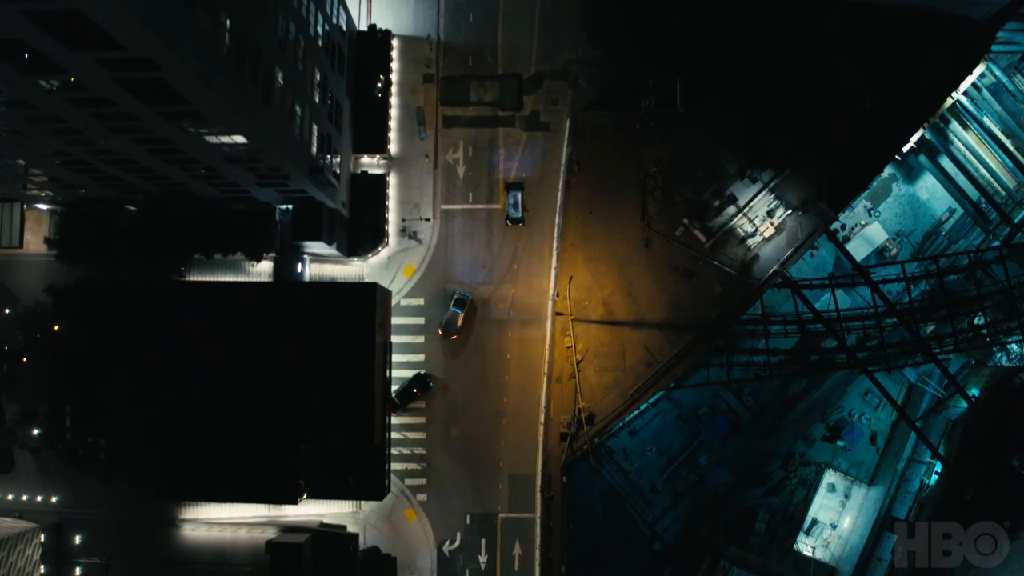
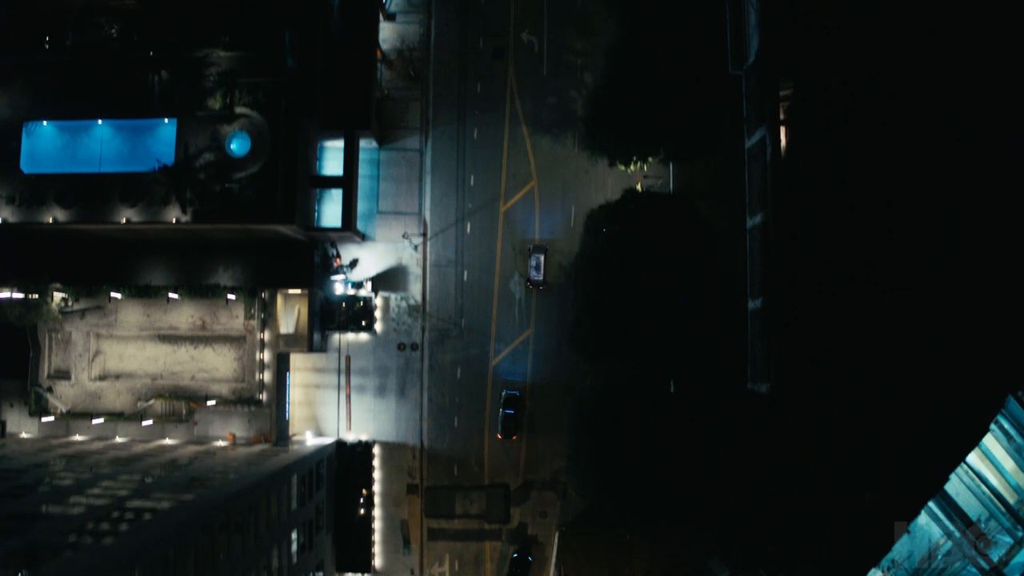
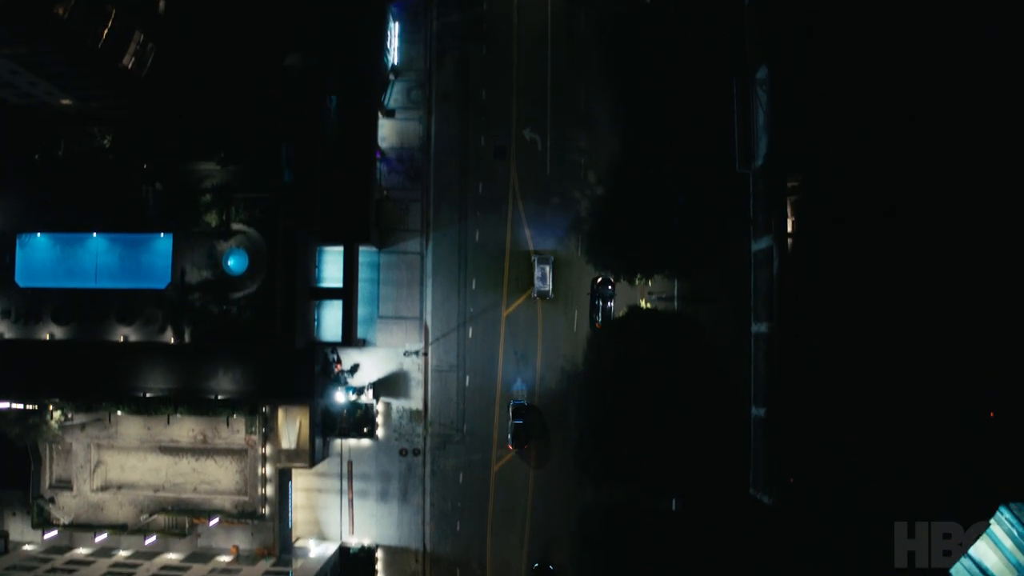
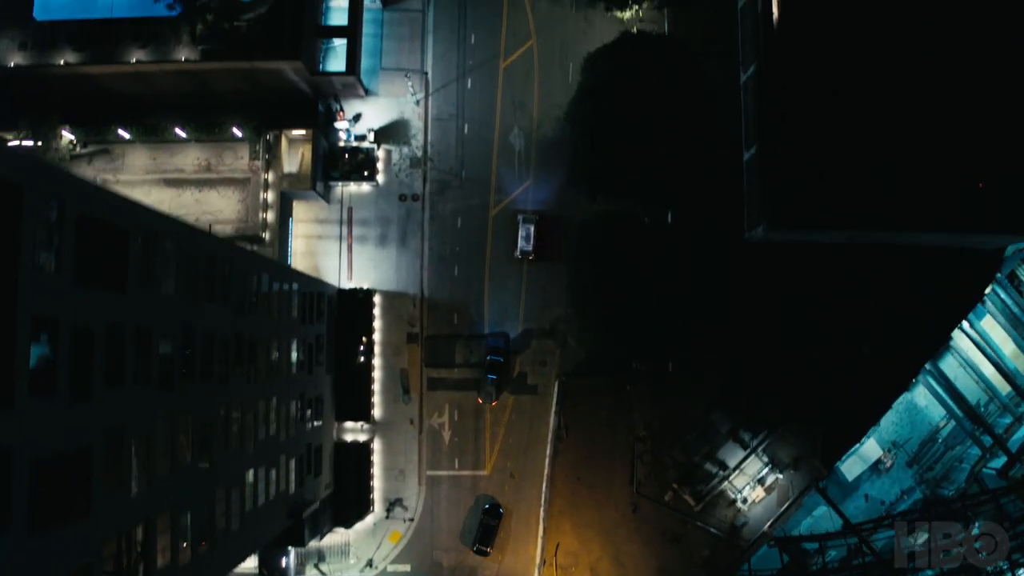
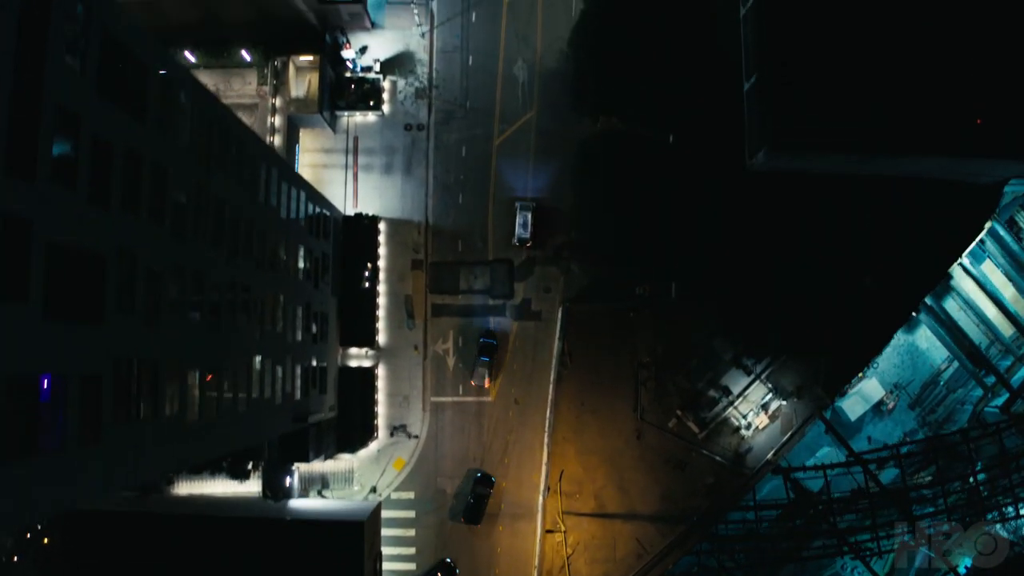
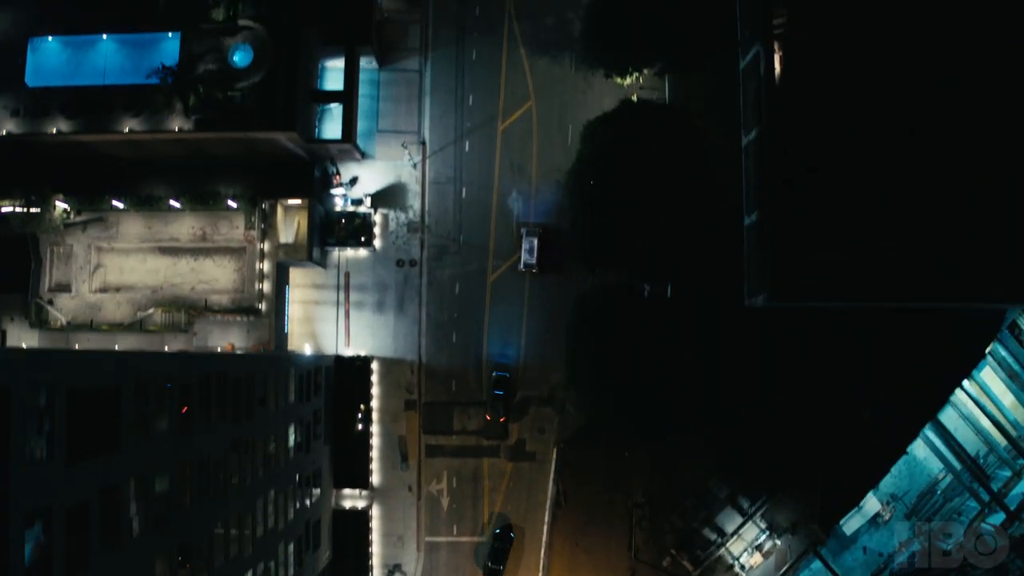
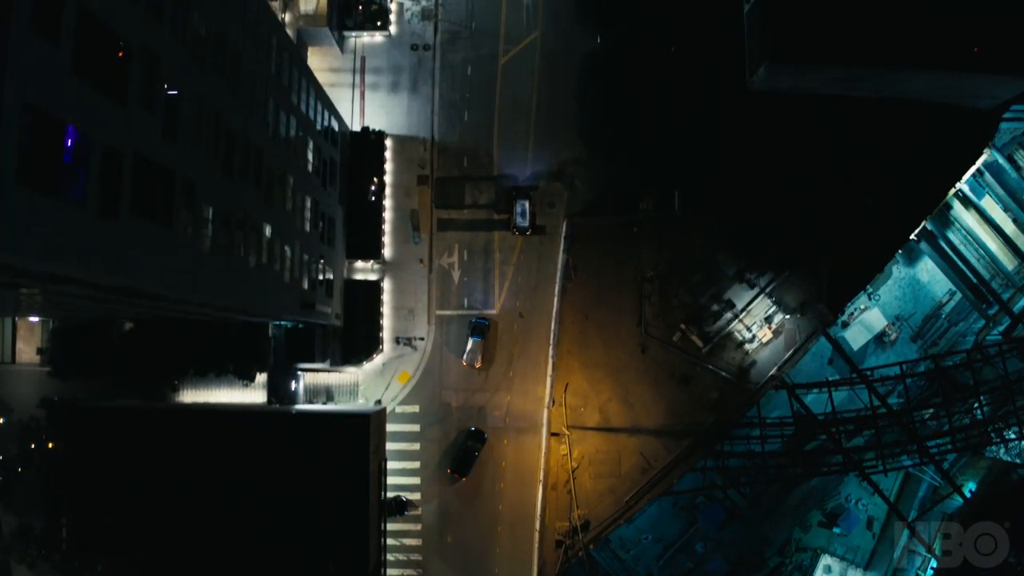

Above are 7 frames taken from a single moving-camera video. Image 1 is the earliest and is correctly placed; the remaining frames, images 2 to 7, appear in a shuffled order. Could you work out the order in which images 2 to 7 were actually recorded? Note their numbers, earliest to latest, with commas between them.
7, 5, 4, 6, 2, 3
